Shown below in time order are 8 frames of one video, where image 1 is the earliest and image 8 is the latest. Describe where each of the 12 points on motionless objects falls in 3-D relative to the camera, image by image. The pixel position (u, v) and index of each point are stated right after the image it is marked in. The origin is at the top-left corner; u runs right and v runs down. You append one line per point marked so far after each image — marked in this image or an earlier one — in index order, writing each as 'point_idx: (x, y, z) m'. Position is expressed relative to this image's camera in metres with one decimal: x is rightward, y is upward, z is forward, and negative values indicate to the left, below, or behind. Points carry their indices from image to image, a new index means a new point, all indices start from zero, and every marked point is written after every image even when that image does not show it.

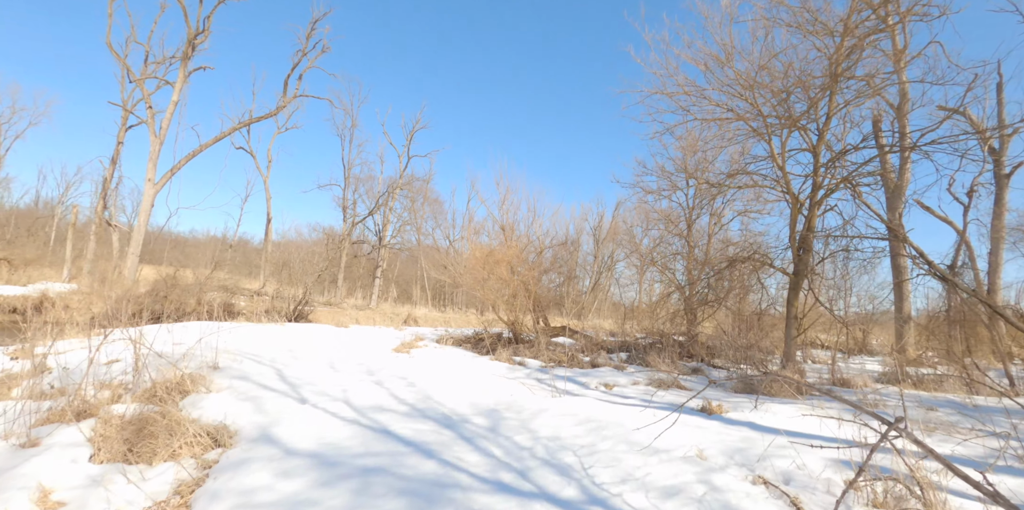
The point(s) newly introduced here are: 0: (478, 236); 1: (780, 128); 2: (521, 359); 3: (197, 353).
0: (-0.9, +0.1, +12.7) m
1: (+5.1, +2.4, +10.3) m
2: (+0.2, -1.8, +9.3) m
3: (-3.8, -1.2, +6.5) m
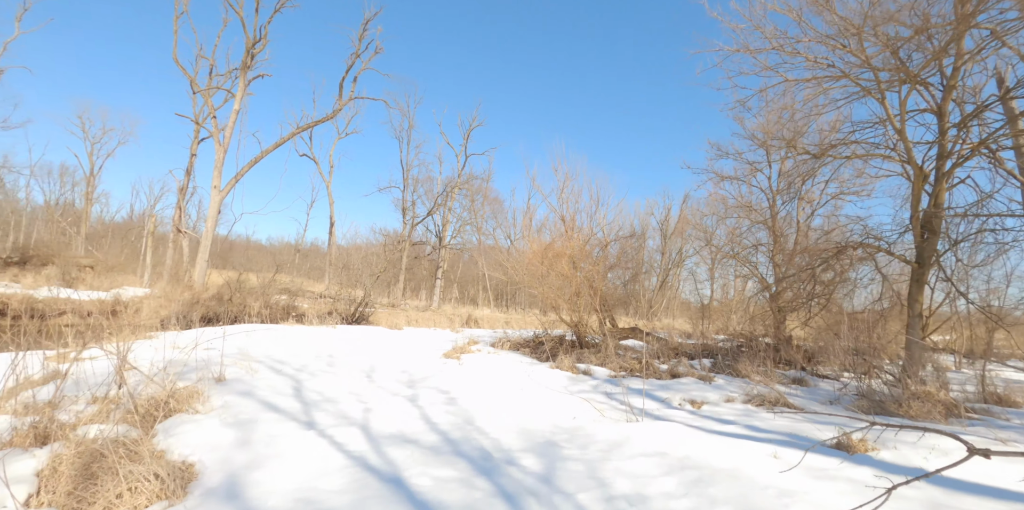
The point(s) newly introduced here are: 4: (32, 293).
0: (+0.4, +0.2, +11.6) m
1: (+6.0, +2.7, +8.5) m
2: (+1.1, -1.7, +8.0) m
3: (-3.2, -1.1, +5.7) m
4: (-15.5, -1.2, +17.5) m
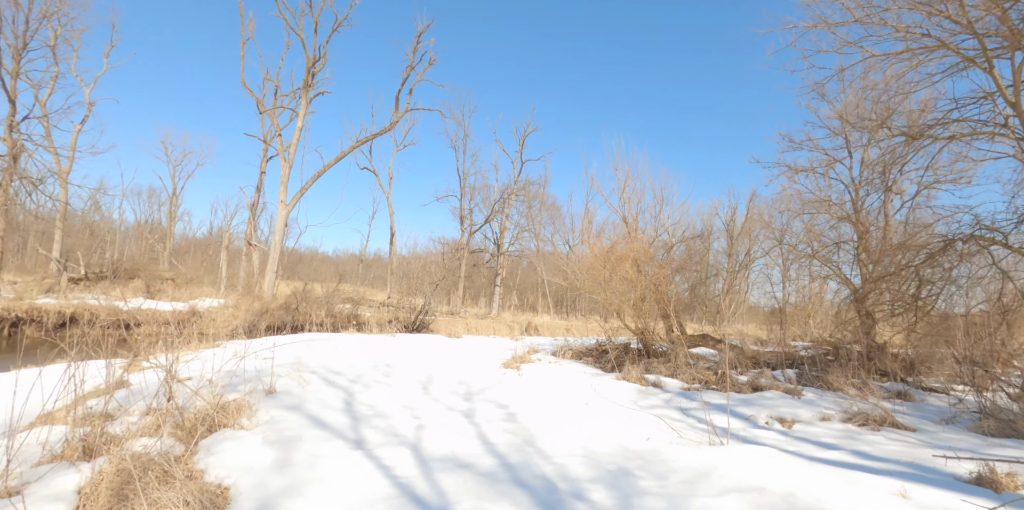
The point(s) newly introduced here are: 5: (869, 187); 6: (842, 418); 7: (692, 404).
0: (+1.6, +0.1, +11.1) m
1: (+6.8, +2.7, +7.4) m
2: (+2.0, -1.7, +7.4) m
3: (-2.5, -1.2, +5.5) m
4: (-13.5, -1.7, +18.6) m
5: (+7.3, +1.4, +11.2) m
6: (+3.2, -1.6, +5.2) m
7: (+1.9, -1.6, +5.7) m
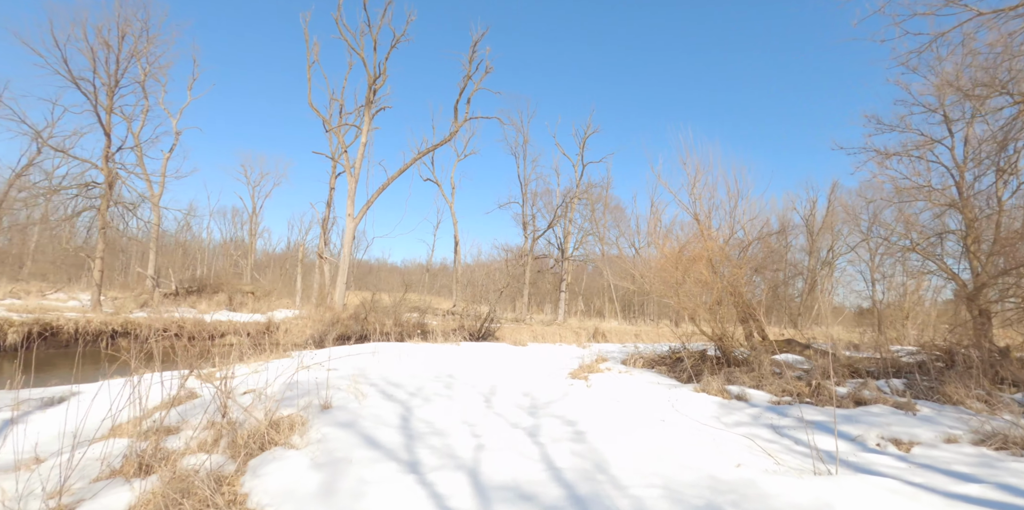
0: (+2.8, +0.1, +10.4) m
1: (+7.5, +2.9, +6.2) m
2: (+2.8, -1.7, +6.7) m
3: (-1.9, -1.3, +5.4) m
4: (-11.2, -2.3, +19.7) m
5: (+8.5, +1.5, +9.9) m
6: (+3.8, -1.5, +4.4) m
7: (+2.5, -1.5, +5.1) m
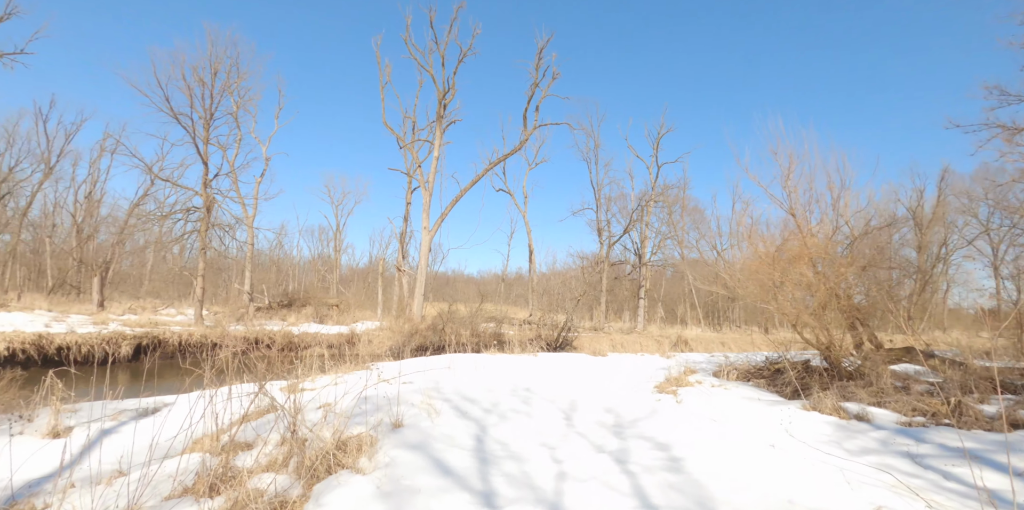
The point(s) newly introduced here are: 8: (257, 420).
0: (+4.2, +0.1, +9.6) m
1: (+8.1, +3.1, +4.8) m
2: (+3.7, -1.6, +5.9) m
3: (-1.1, -1.4, +5.2) m
4: (-8.4, -2.9, +20.6) m
5: (+9.7, +1.7, +8.3) m
6: (+4.4, -1.4, +3.5) m
7: (+3.2, -1.5, +4.3) m
8: (-2.7, -1.7, +5.7) m
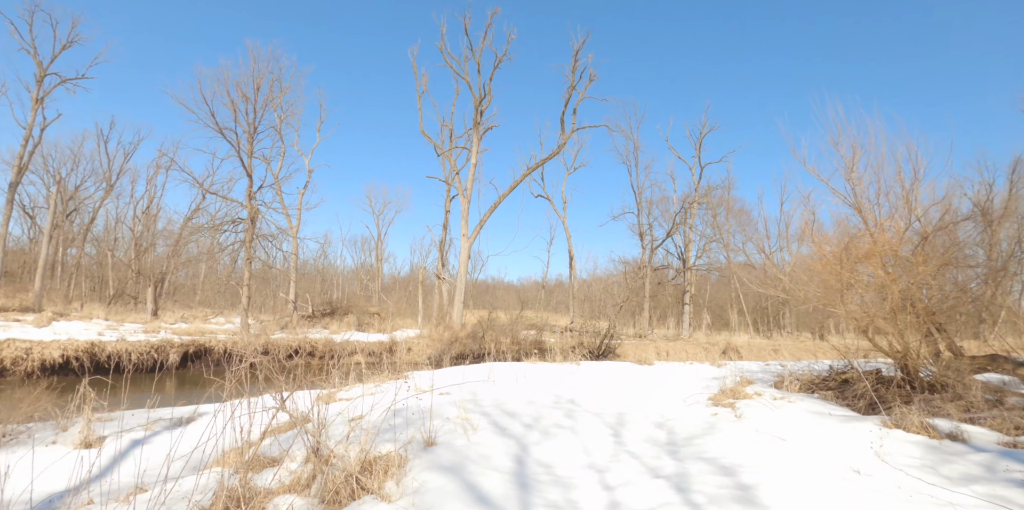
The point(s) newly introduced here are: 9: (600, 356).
0: (+4.8, +0.1, +8.9) m
1: (+8.4, +3.2, +3.9) m
2: (+4.2, -1.6, +5.2) m
3: (-0.7, -1.5, +4.9) m
4: (-6.8, -3.2, +20.8) m
5: (+10.2, +1.8, +7.2) m
6: (+4.6, -1.3, +2.7) m
7: (+3.5, -1.5, +3.6) m
8: (-2.2, -1.8, +5.4) m
9: (+3.1, -3.6, +19.4) m
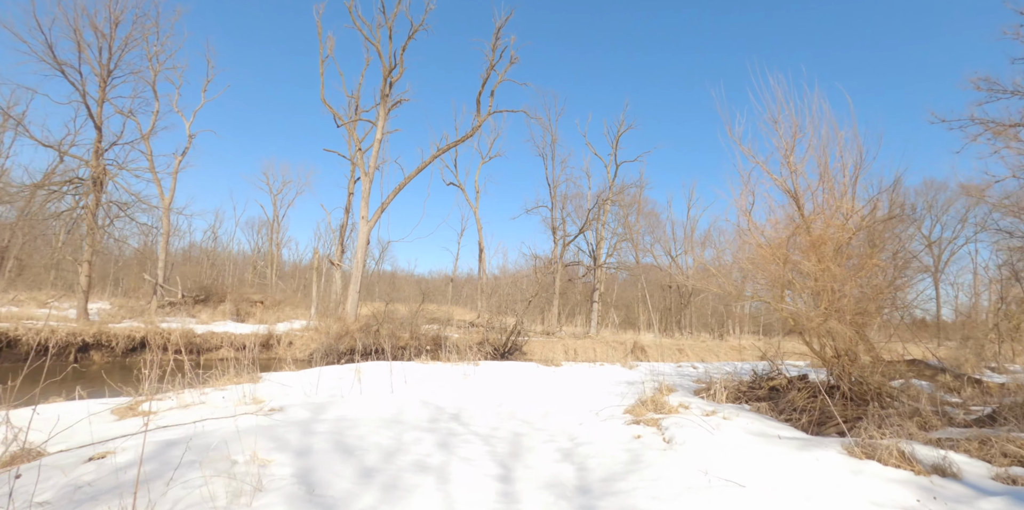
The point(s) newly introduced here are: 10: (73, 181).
0: (+3.2, +0.2, +7.8) m
1: (+7.7, +3.1, +3.4) m
2: (+3.1, -1.5, +4.0) m
3: (-1.7, -1.1, +3.0) m
4: (-10.3, -2.4, +17.7) m
5: (+8.9, +1.7, +6.9) m
6: (+3.9, -1.3, +1.7) m
7: (+2.7, -1.3, +2.4) m
8: (-3.3, -1.4, +3.3) m
9: (-0.3, -3.3, +17.9) m
10: (-13.7, +2.3, +17.0) m
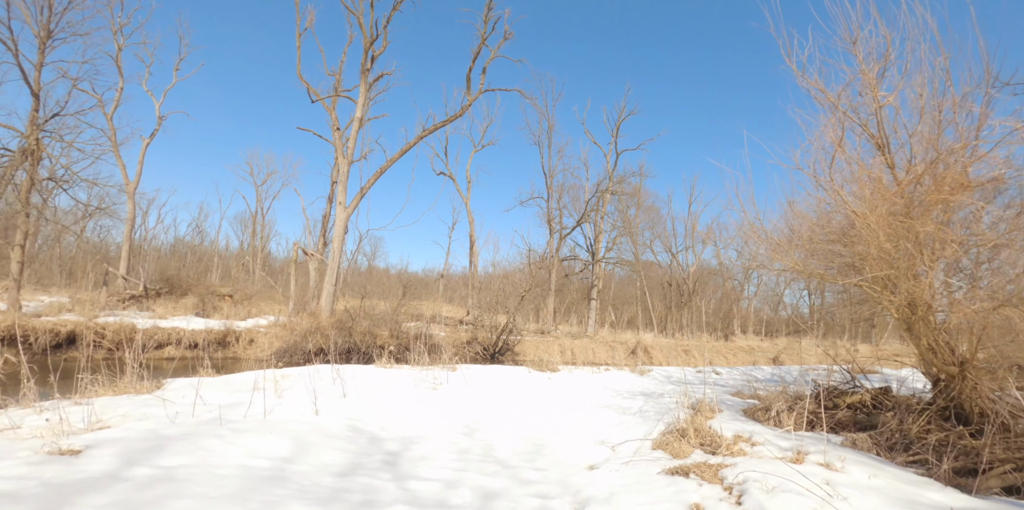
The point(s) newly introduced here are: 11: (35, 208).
0: (+3.1, +0.5, +5.7) m
1: (+7.5, +3.4, +1.3) m
2: (+2.9, -1.2, +2.0) m
3: (-1.9, -0.8, +0.9) m
4: (-10.6, -2.0, +15.5) m
5: (+8.7, +2.0, +4.9) m
6: (+3.8, -1.0, -0.4) m
7: (+2.6, -1.0, +0.3) m
8: (-3.4, -1.0, +1.2) m
9: (-0.6, -2.9, +15.9) m
10: (-14.0, +2.7, +14.8) m
11: (-14.1, +1.4, +16.0) m
